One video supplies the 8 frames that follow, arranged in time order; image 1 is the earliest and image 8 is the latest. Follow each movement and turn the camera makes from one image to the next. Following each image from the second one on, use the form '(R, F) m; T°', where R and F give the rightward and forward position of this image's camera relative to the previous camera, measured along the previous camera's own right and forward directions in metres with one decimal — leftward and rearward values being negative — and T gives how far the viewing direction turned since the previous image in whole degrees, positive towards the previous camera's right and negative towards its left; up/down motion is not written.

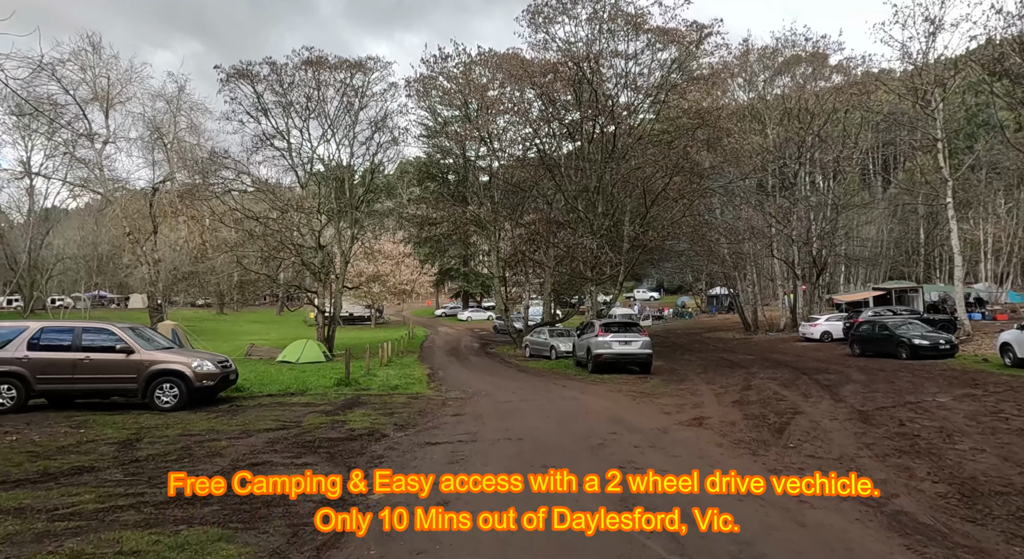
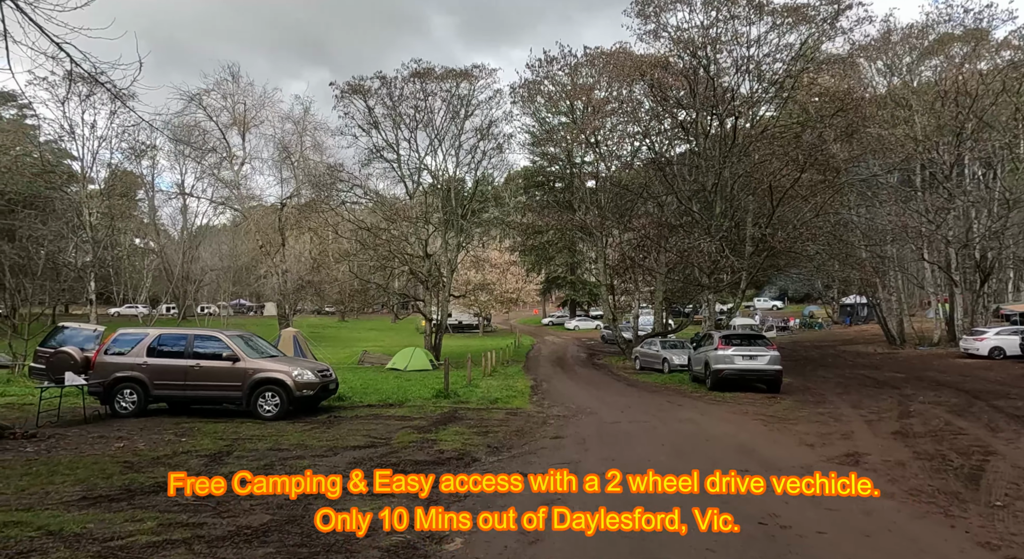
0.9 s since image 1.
(0.0, +1.0) m; -8°
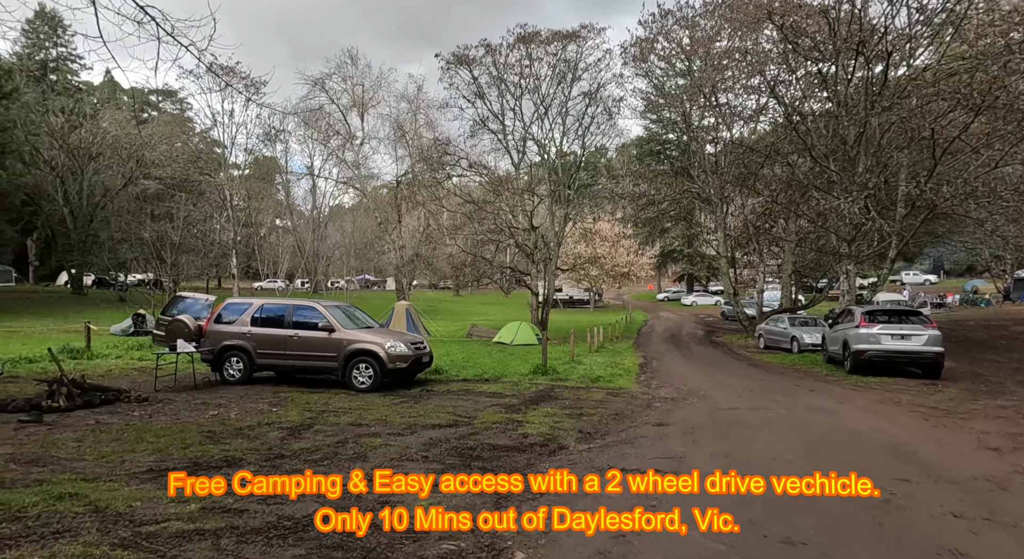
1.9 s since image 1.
(+0.2, +1.0) m; -9°
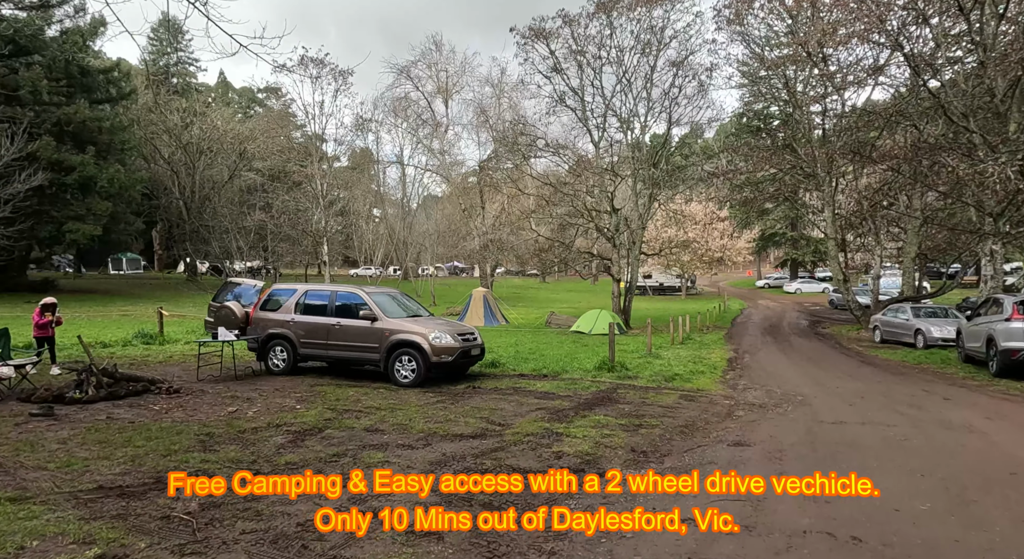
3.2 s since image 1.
(+0.4, +1.6) m; -7°
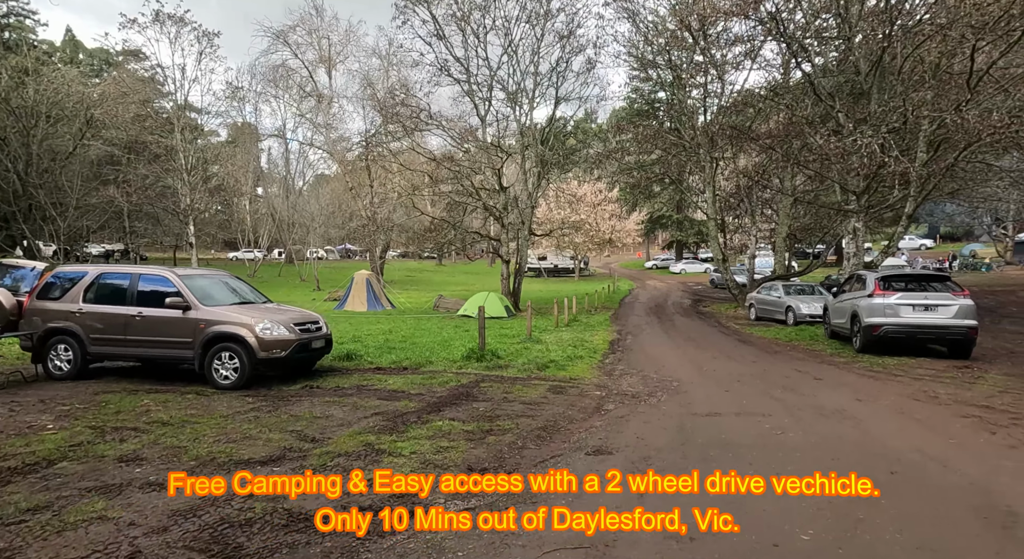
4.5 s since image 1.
(+0.5, +1.0) m; +7°
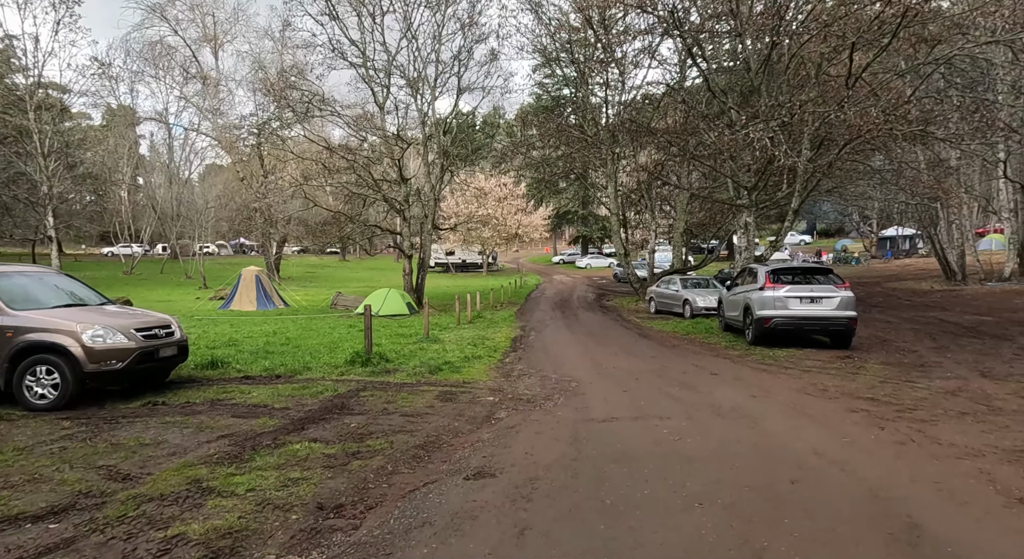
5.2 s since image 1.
(+0.3, +0.7) m; +7°
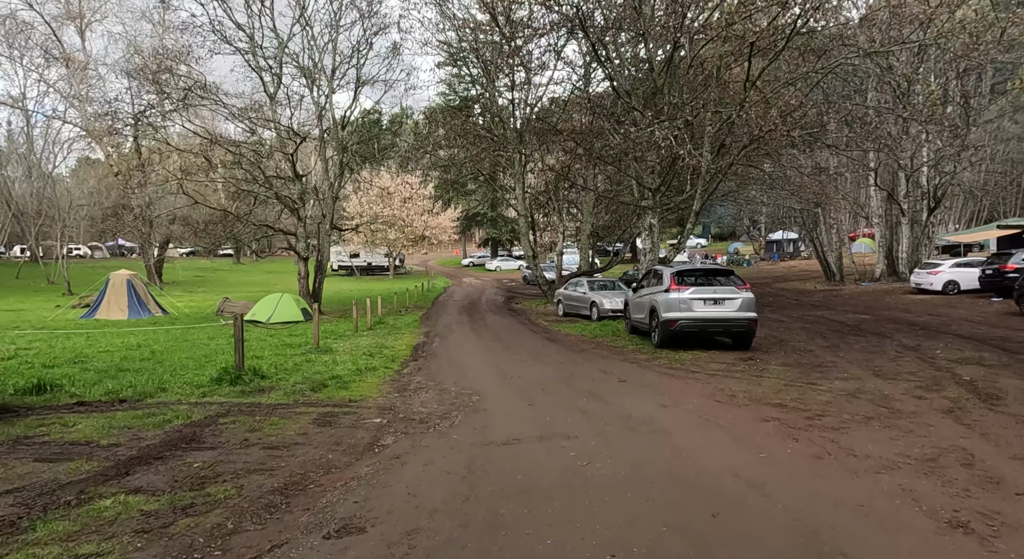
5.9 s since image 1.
(+0.2, +0.9) m; +7°
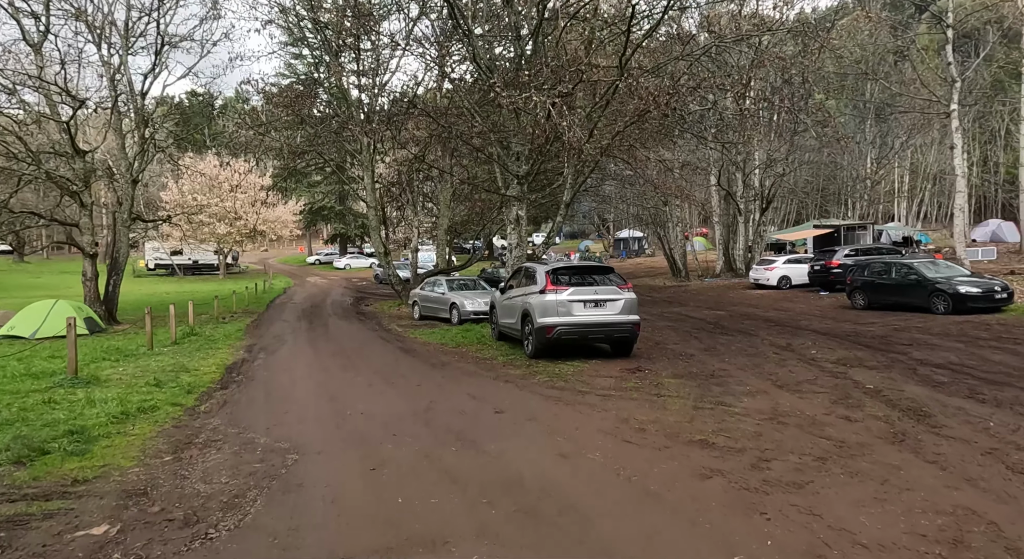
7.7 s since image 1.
(+0.2, +2.7) m; +11°
